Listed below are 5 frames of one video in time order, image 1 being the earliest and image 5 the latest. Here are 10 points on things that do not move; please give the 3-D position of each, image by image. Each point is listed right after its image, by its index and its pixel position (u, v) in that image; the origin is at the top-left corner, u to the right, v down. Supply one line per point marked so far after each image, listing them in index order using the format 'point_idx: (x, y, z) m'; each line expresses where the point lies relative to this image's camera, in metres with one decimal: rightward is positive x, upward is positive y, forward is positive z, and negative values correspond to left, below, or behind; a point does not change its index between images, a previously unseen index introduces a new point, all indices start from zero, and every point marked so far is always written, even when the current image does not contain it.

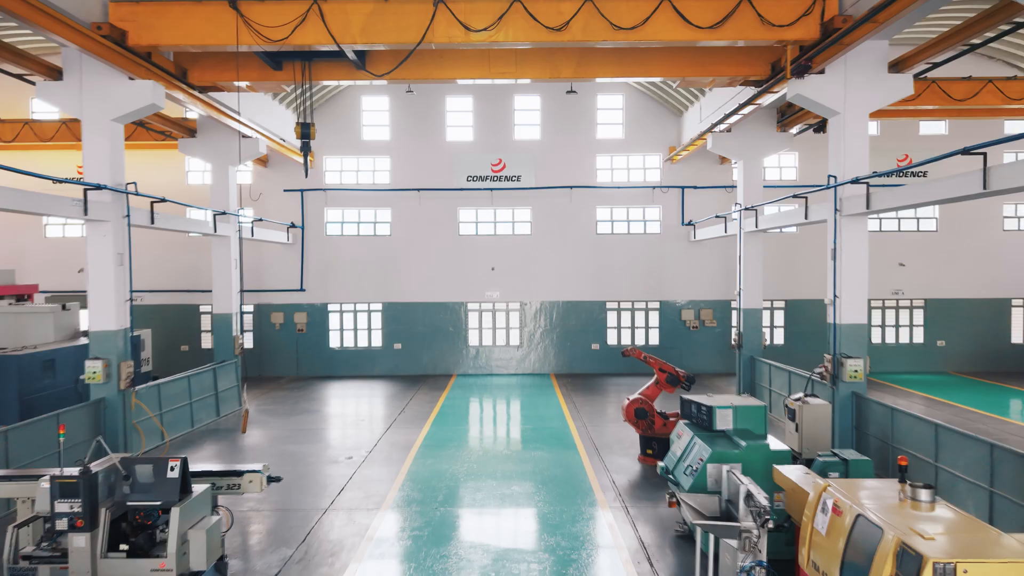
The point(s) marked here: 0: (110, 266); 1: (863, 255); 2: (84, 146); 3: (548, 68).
0: (-5.6, +0.3, +9.4) m
1: (+4.8, +0.5, +9.2) m
2: (-5.9, +2.0, +9.4) m
3: (+0.6, +3.3, +10.0) m
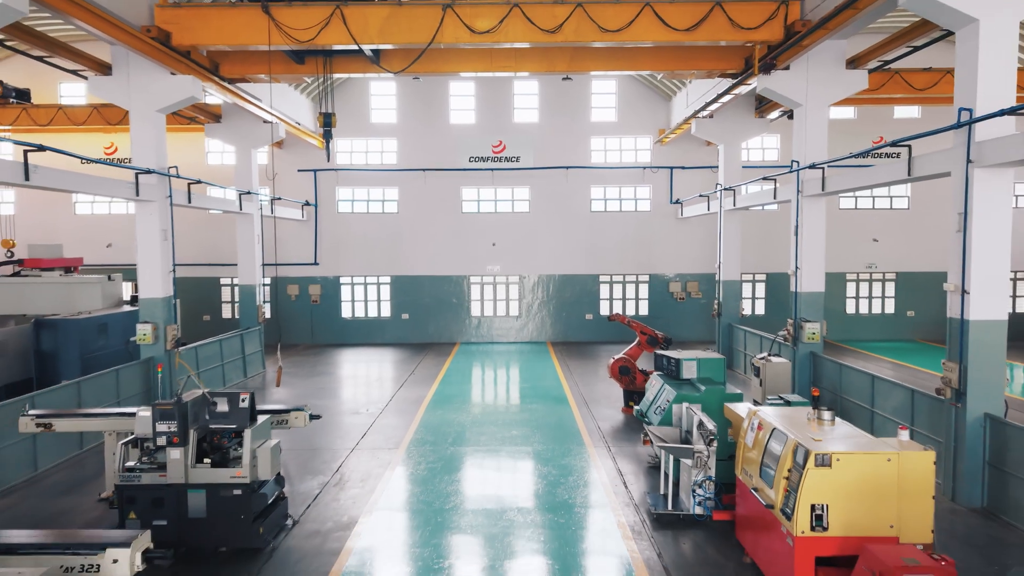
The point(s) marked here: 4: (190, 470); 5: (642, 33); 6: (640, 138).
0: (-5.6, +0.7, +10.6) m
1: (+4.8, +0.9, +10.5) m
2: (-6.0, +2.4, +10.6) m
3: (+0.6, +3.7, +11.1) m
4: (-2.9, -1.6, +6.0) m
5: (+1.9, +3.7, +9.7) m
6: (+3.5, +4.2, +18.6) m
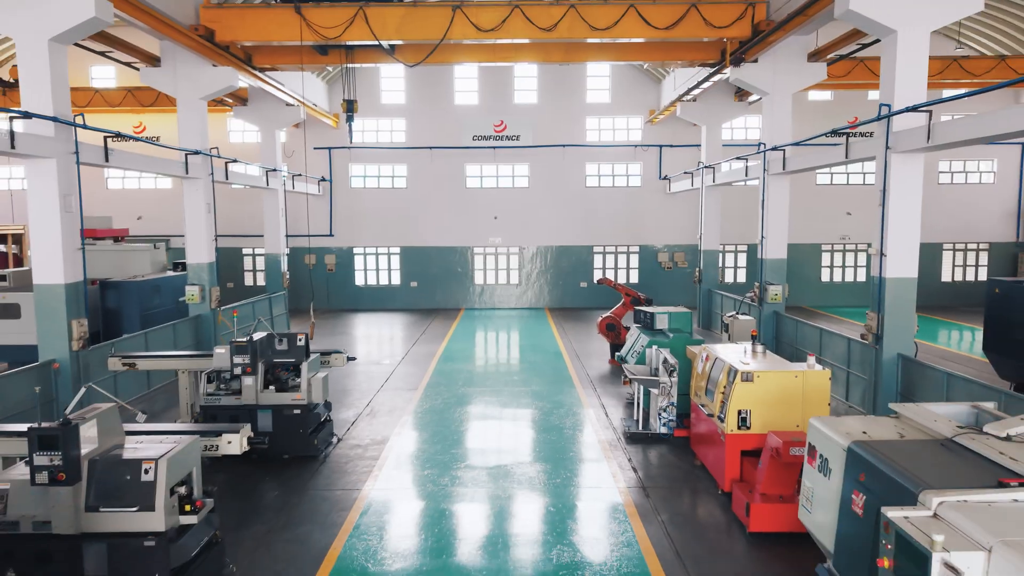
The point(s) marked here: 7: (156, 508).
0: (-5.6, +1.3, +12.1) m
1: (+4.8, +1.5, +12.0) m
2: (-5.9, +3.0, +12.0) m
3: (+0.6, +4.4, +12.5) m
4: (-2.8, -1.2, +7.6) m
5: (+1.9, +4.3, +11.1) m
6: (+3.6, +5.1, +19.9) m
7: (-2.4, -1.5, +4.5) m
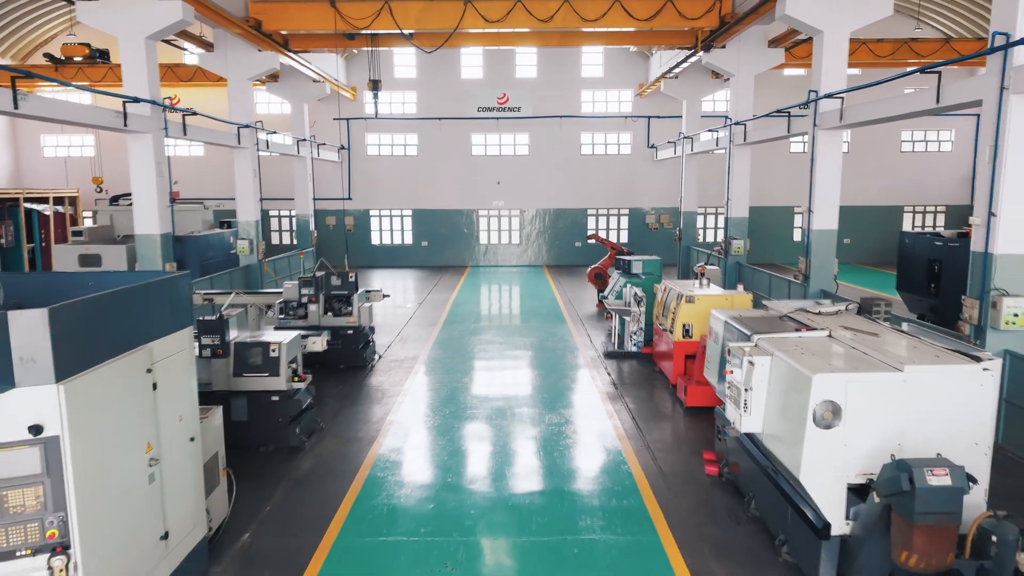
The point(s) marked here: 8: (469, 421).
0: (-5.5, +2.3, +14.2) m
1: (+4.9, +2.5, +14.0) m
2: (-5.9, +4.0, +14.0) m
3: (+0.6, +5.3, +14.4) m
4: (-2.8, -0.4, +9.8) m
5: (+2.0, +5.2, +13.0) m
6: (+3.6, +6.4, +21.8) m
7: (-2.3, -0.9, +6.7) m
8: (-0.5, -1.6, +7.8) m
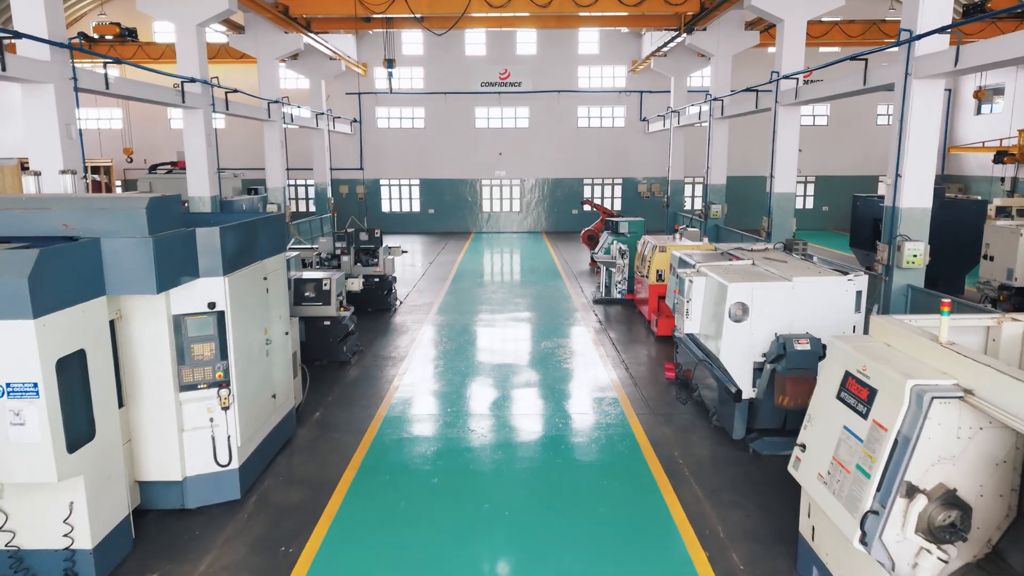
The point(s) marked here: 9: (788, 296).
0: (-5.5, +3.3, +15.8) m
1: (+4.9, +3.4, +15.6) m
2: (-5.8, +4.9, +15.5) m
3: (+0.7, +6.3, +15.9) m
4: (-2.7, +0.3, +11.5) m
5: (+2.0, +6.1, +14.5) m
6: (+3.7, +7.6, +23.2) m
7: (-2.3, -0.2, +8.4) m
8: (-0.5, -0.8, +9.6) m
9: (+2.4, -0.1, +5.7) m
